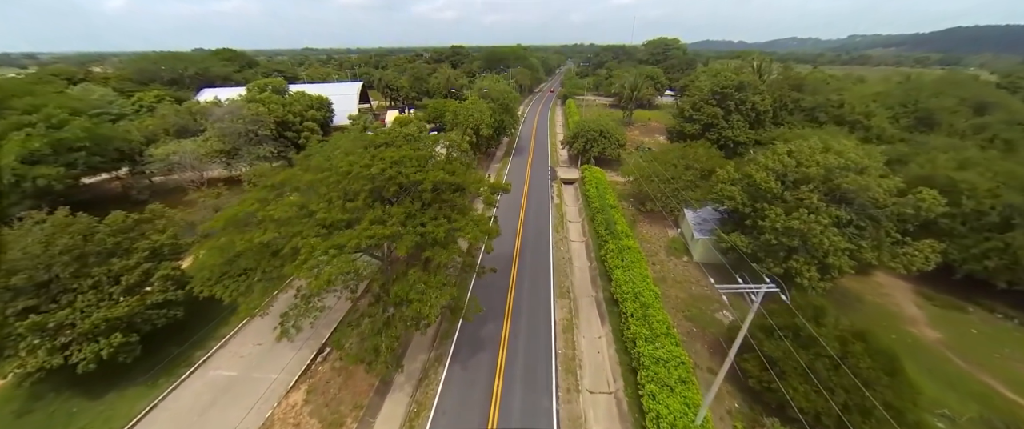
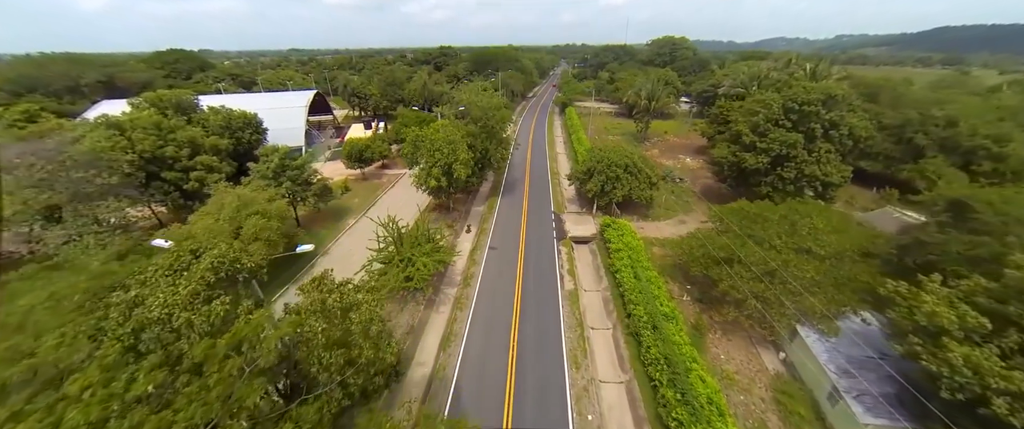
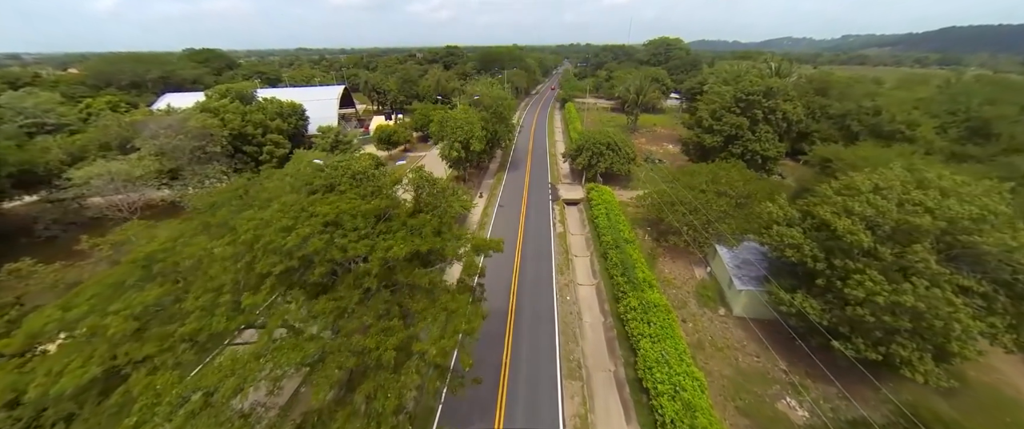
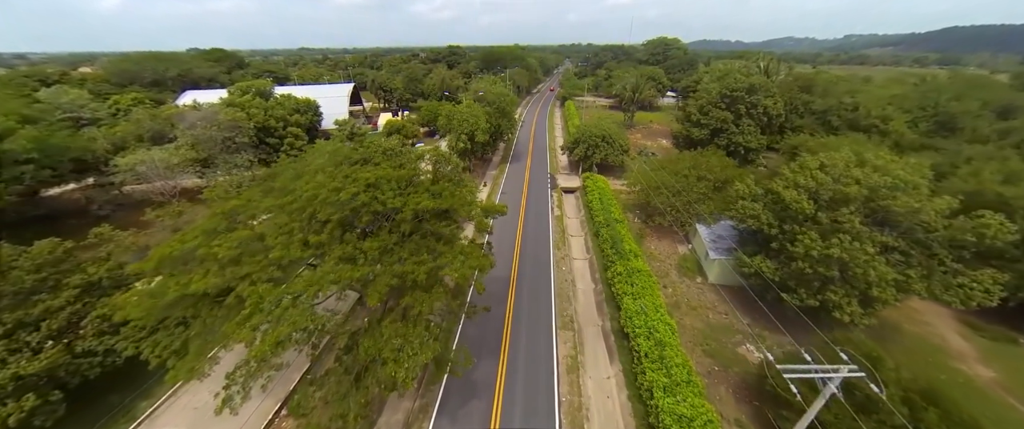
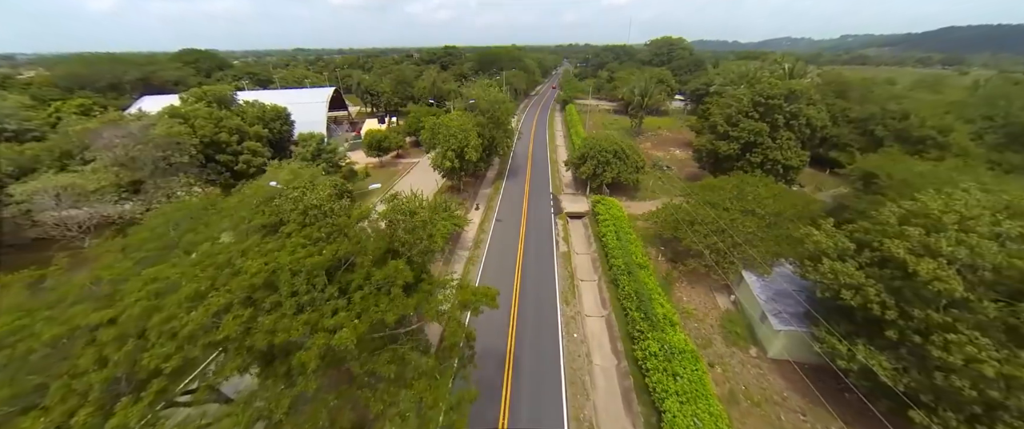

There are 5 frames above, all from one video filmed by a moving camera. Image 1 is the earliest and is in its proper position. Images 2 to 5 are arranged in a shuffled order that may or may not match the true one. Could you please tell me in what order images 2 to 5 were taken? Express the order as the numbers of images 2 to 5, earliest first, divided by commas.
4, 3, 5, 2
